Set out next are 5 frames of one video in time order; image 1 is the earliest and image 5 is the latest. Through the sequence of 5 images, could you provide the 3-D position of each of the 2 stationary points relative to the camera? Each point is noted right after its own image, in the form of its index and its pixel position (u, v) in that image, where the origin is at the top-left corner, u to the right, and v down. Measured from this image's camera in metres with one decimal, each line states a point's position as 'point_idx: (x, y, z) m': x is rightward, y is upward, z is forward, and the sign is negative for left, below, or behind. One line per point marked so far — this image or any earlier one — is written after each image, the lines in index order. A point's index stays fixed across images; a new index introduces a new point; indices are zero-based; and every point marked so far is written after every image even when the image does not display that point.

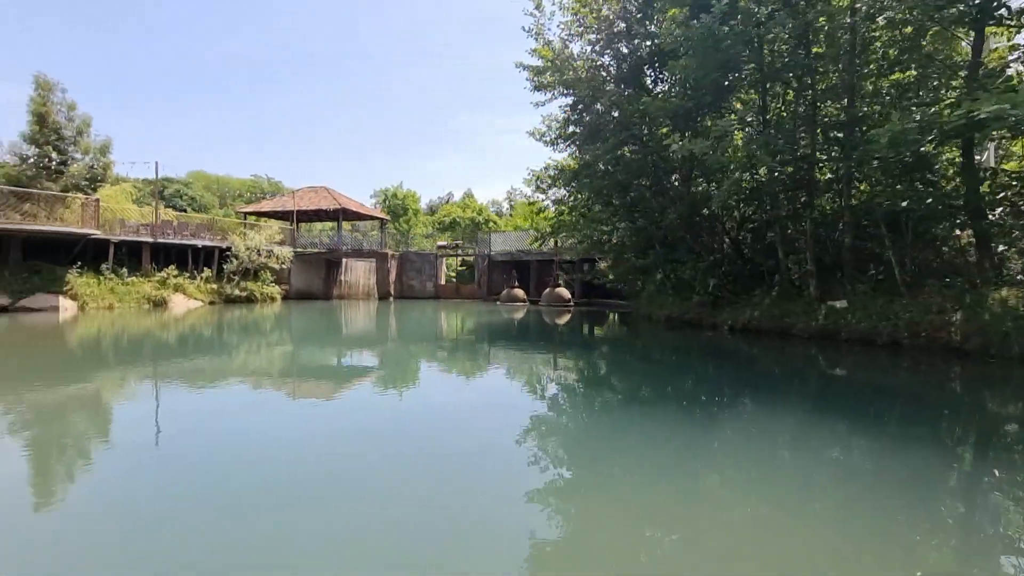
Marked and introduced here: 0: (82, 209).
0: (-12.2, +2.3, +14.7) m
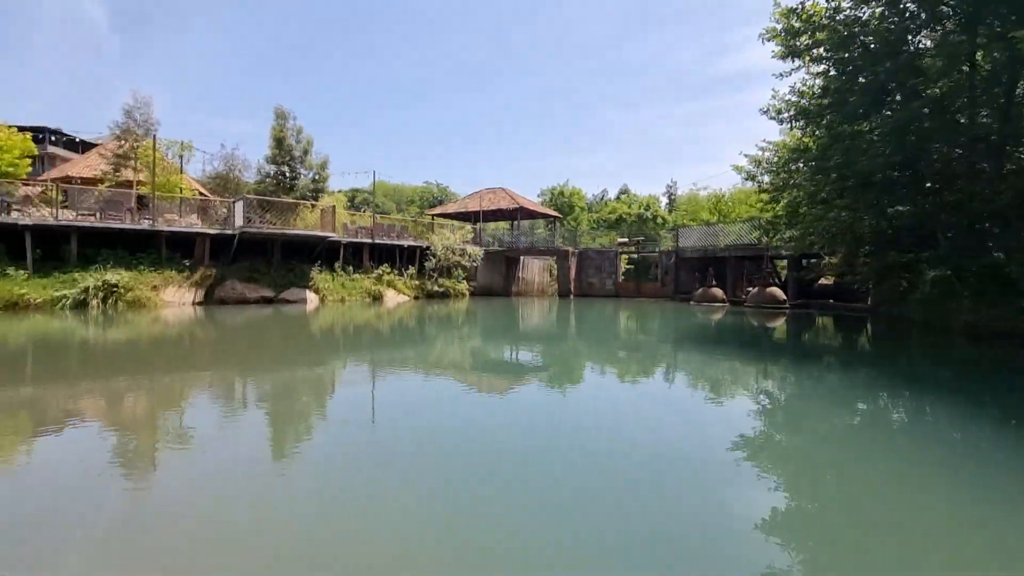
0: (-6.4, +2.5, +17.0) m
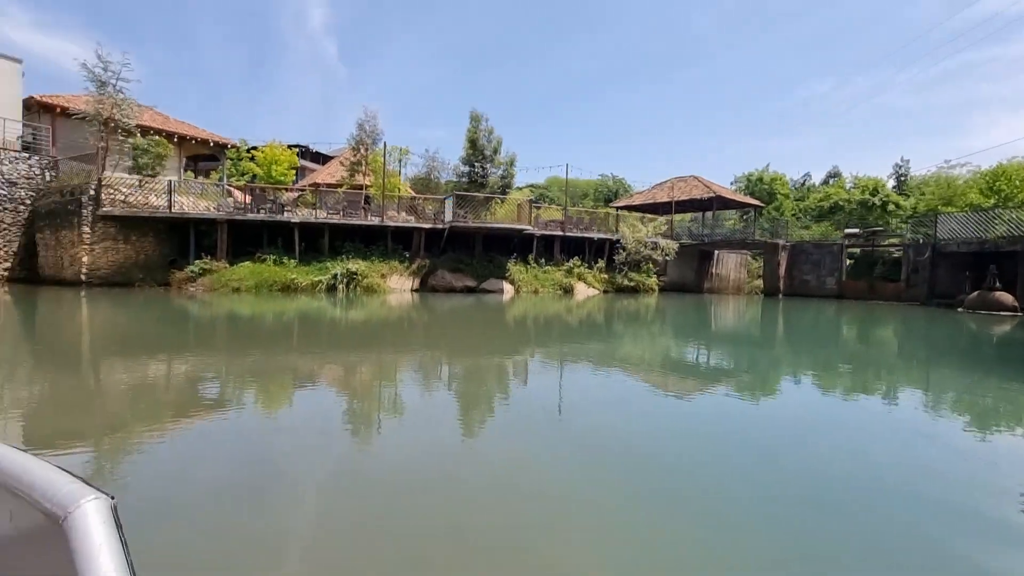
0: (+0.2, +2.8, +17.7) m
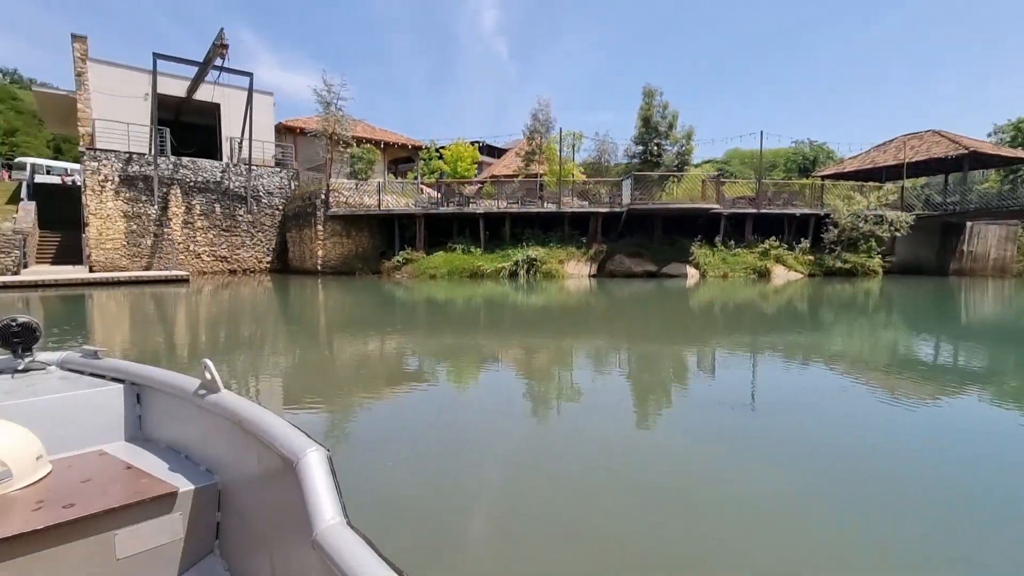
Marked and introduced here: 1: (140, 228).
0: (+6.2, +3.3, +16.3) m
1: (-14.0, +2.3, +18.6) m
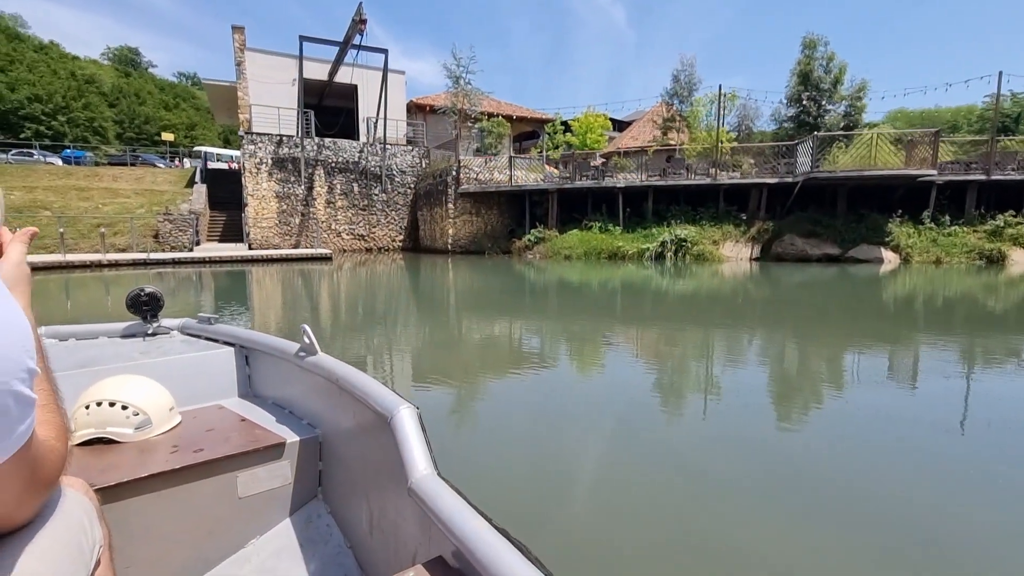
0: (+10.2, +3.7, +13.4) m
1: (-9.1, +3.3, +20.1) m
